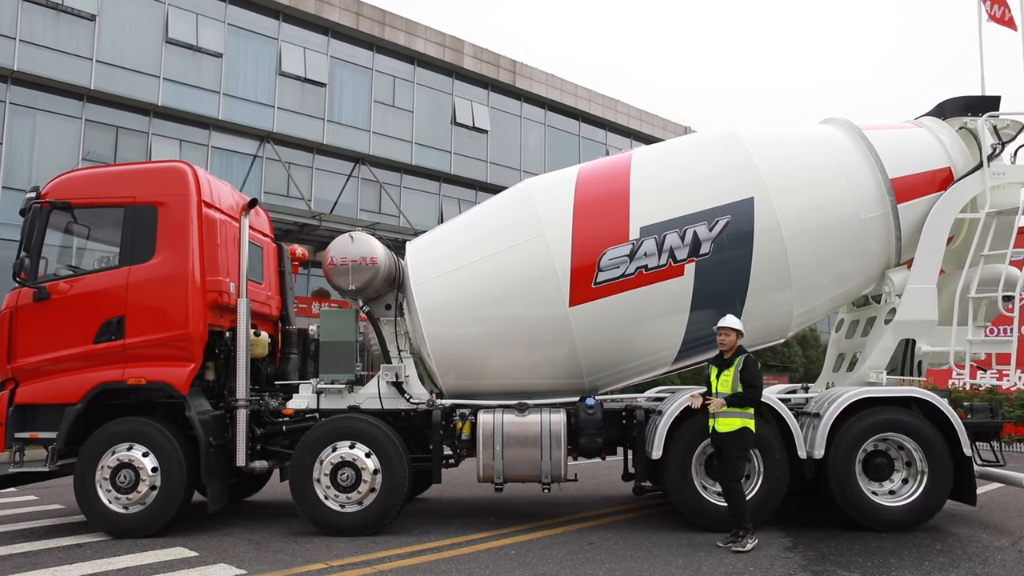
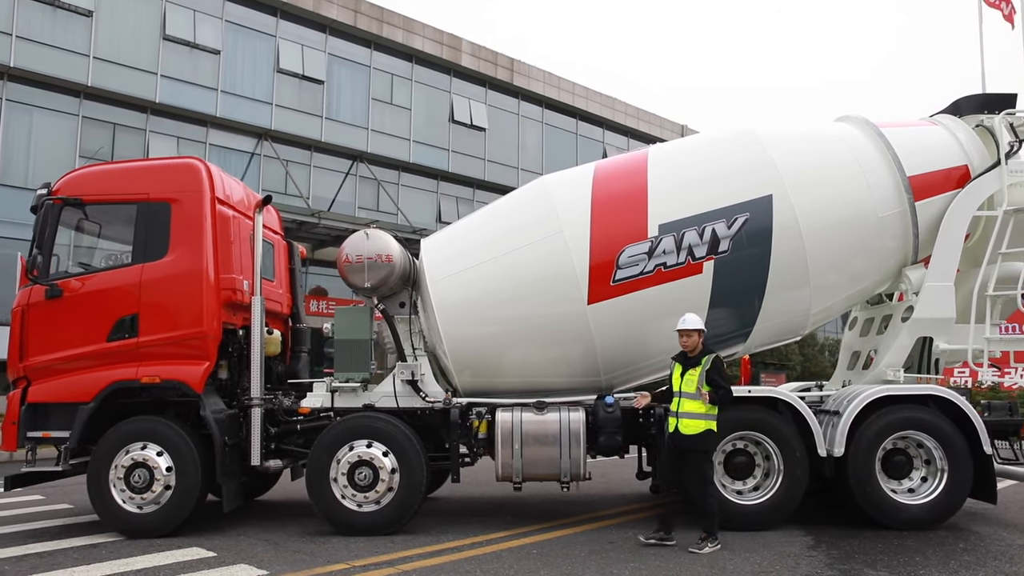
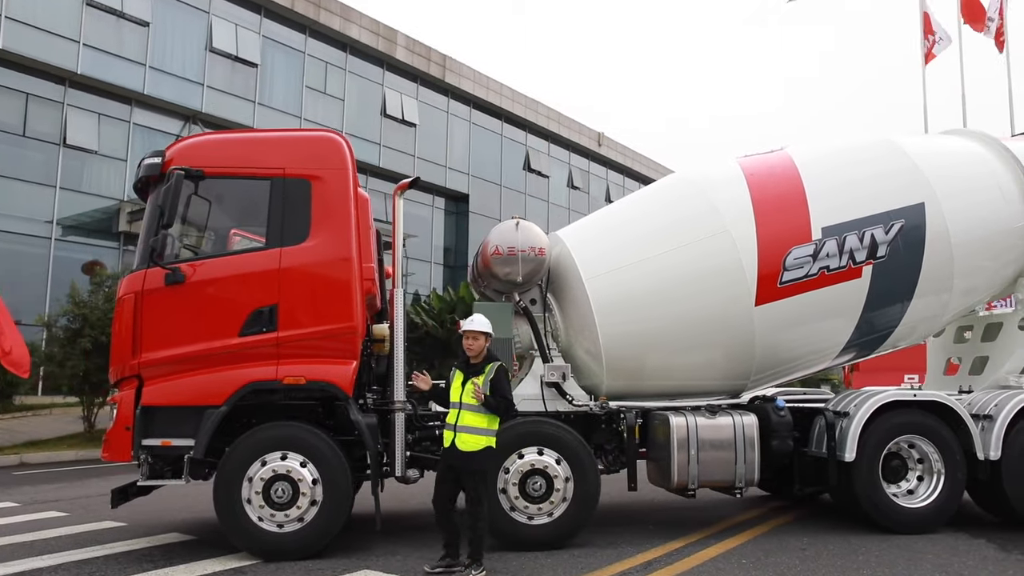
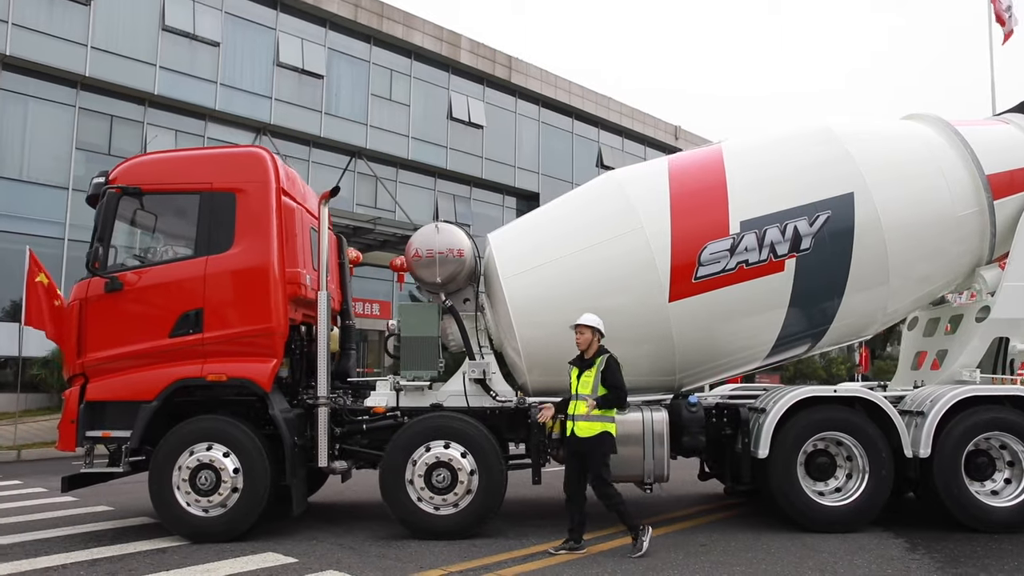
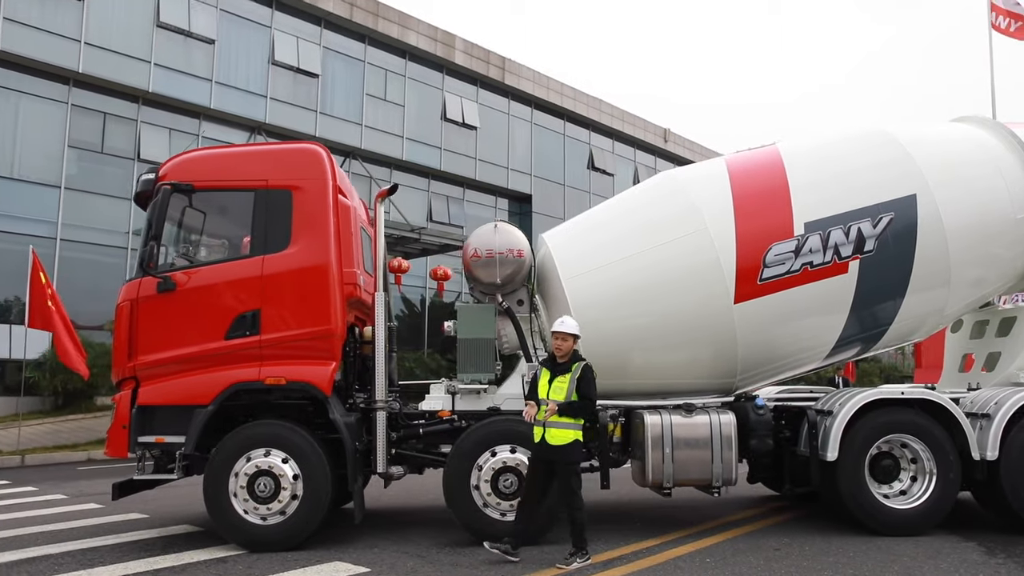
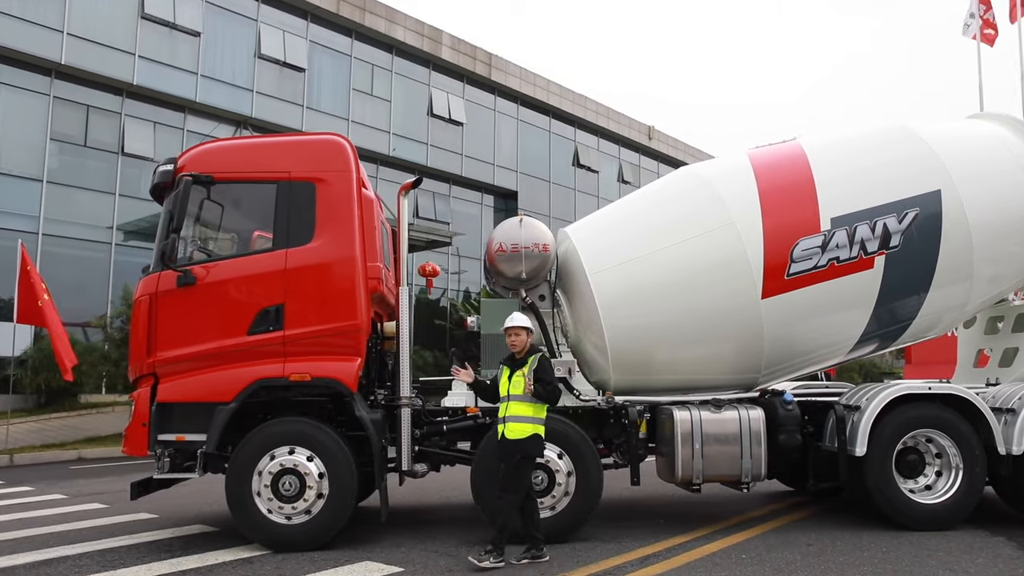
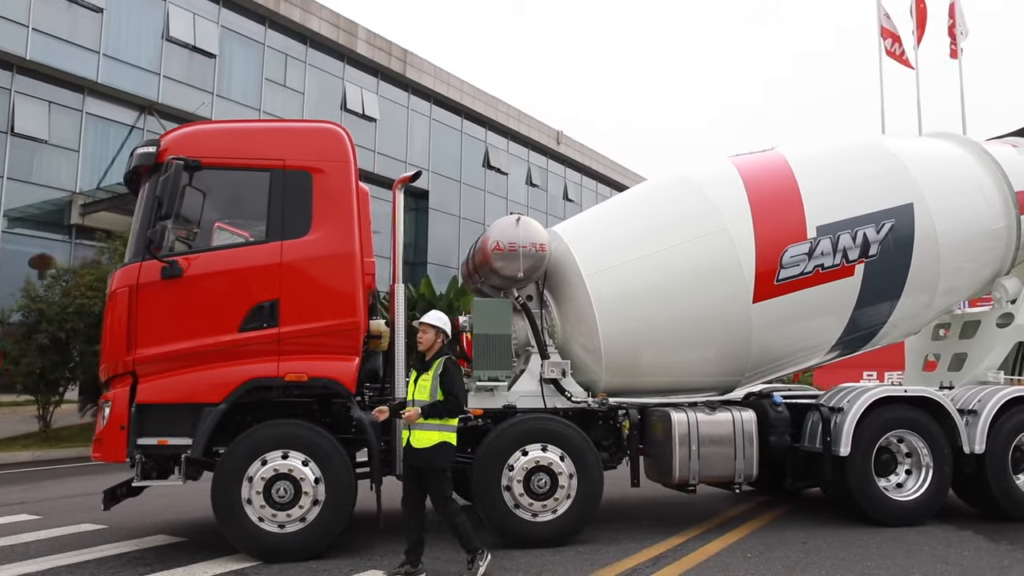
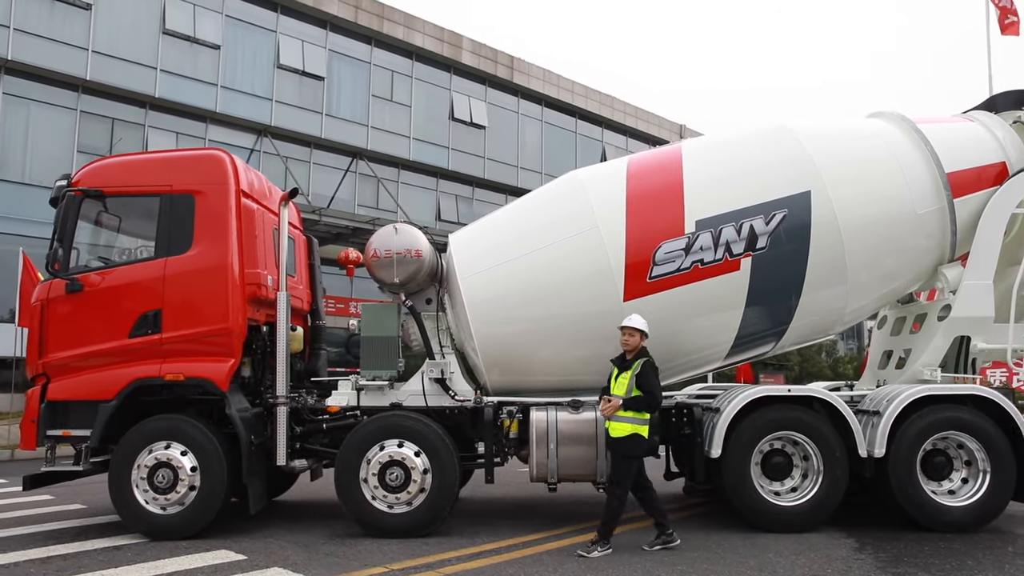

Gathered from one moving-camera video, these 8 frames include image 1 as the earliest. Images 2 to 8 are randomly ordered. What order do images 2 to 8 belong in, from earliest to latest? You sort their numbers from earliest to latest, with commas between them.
2, 8, 4, 5, 6, 3, 7
